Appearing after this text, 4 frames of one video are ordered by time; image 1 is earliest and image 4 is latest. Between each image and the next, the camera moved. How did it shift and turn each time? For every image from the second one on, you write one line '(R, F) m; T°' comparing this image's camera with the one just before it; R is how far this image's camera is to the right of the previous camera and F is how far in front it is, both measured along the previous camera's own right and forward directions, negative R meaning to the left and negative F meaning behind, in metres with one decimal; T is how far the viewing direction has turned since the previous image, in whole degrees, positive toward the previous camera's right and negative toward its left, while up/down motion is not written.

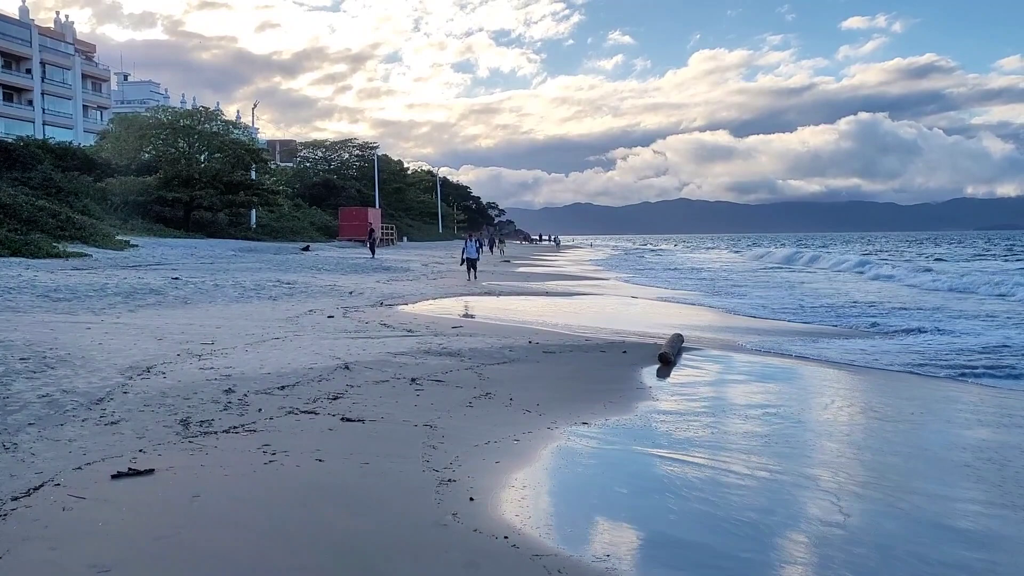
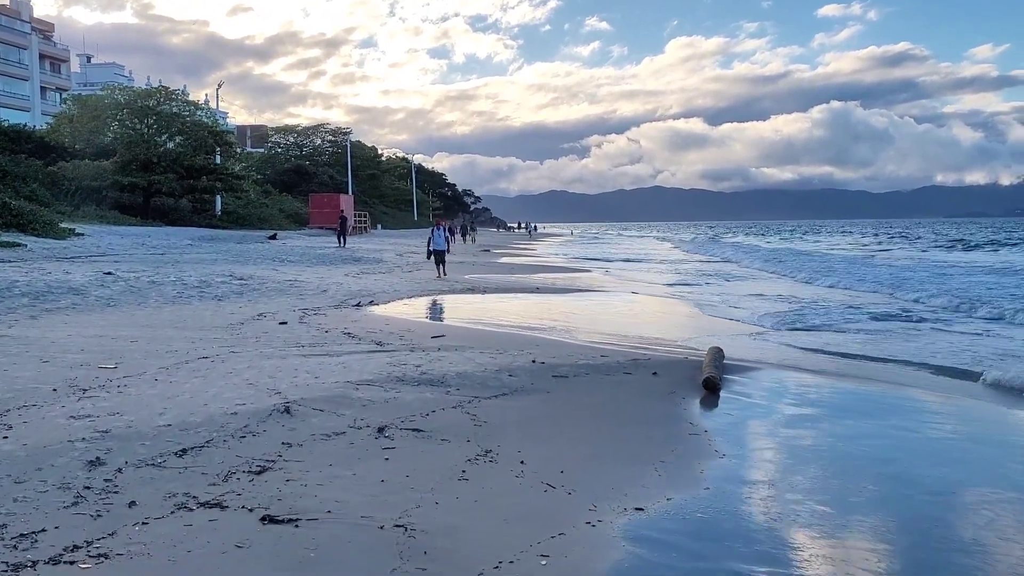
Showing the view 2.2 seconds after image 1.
(-0.2, +2.2) m; +1°
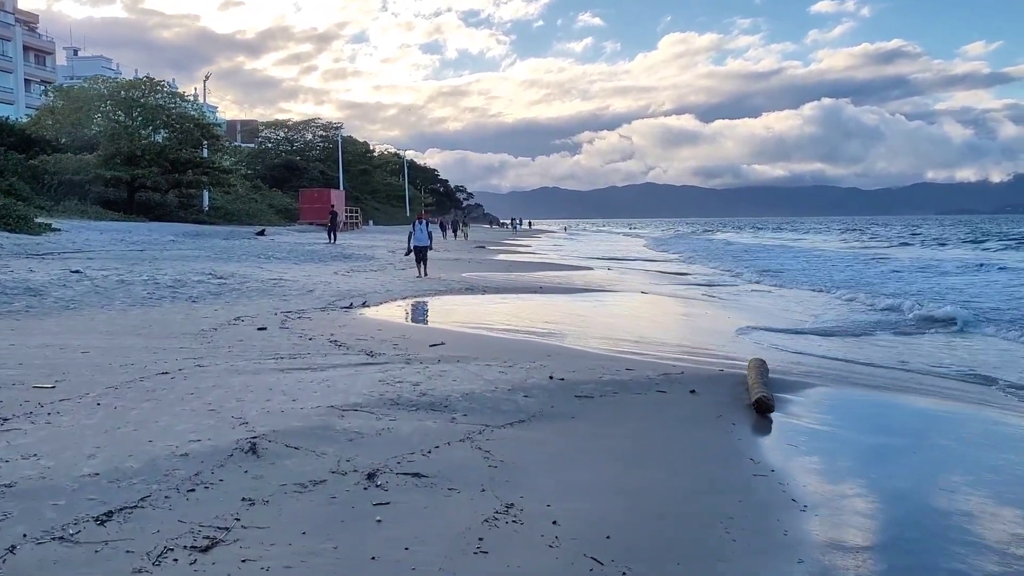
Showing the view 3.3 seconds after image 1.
(-0.1, +1.1) m; 0°
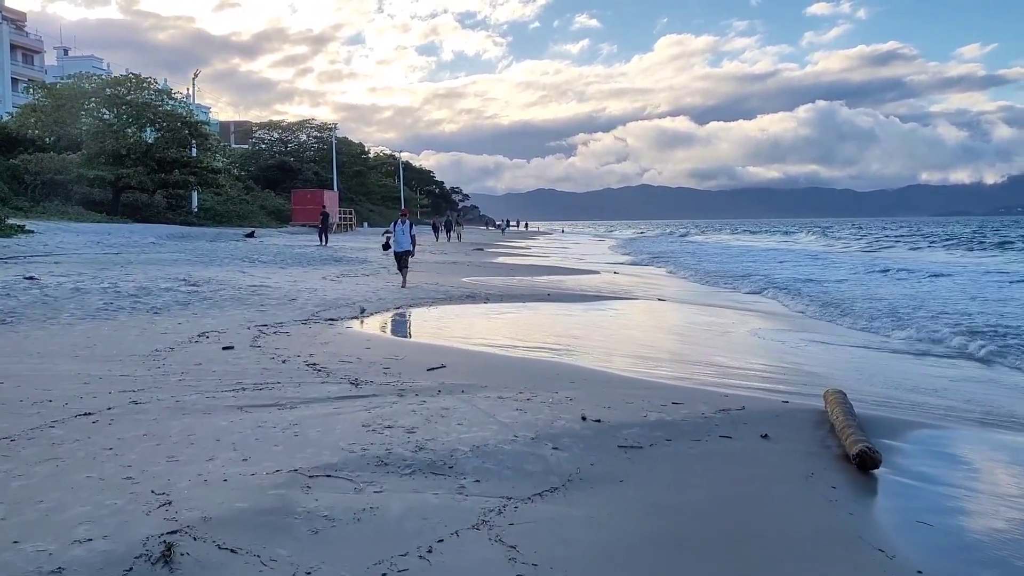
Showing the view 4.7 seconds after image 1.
(-0.1, +1.4) m; 0°
